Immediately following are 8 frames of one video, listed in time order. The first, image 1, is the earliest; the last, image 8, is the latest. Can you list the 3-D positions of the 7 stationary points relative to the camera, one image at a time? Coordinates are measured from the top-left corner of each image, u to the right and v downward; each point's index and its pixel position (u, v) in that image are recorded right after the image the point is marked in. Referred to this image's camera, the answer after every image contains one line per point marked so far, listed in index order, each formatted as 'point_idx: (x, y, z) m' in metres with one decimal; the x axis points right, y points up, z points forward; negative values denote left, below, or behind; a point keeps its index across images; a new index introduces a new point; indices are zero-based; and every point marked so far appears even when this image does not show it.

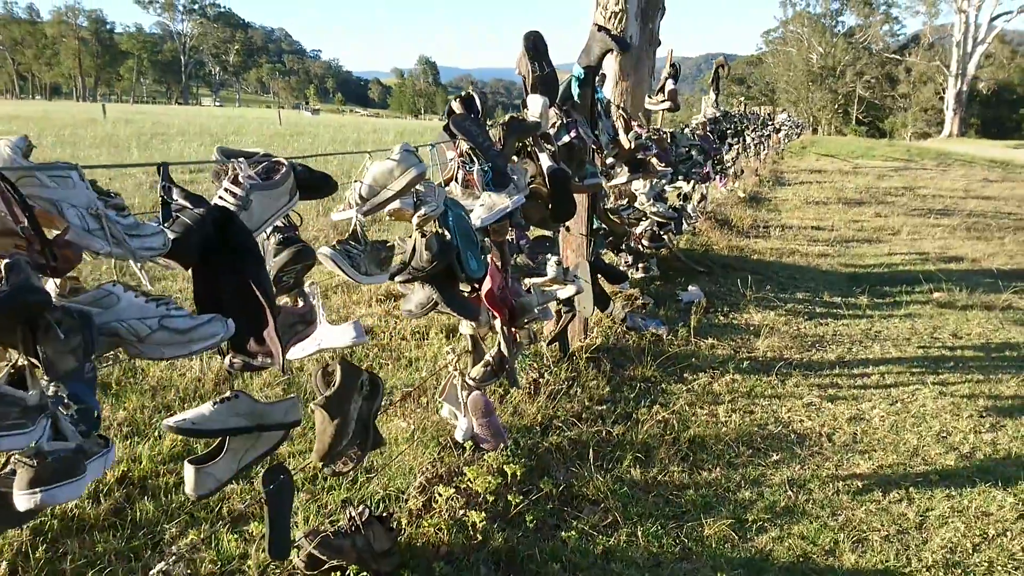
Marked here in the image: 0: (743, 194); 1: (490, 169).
0: (+2.7, +1.1, +9.5) m
1: (-0.1, +0.3, +2.1) m
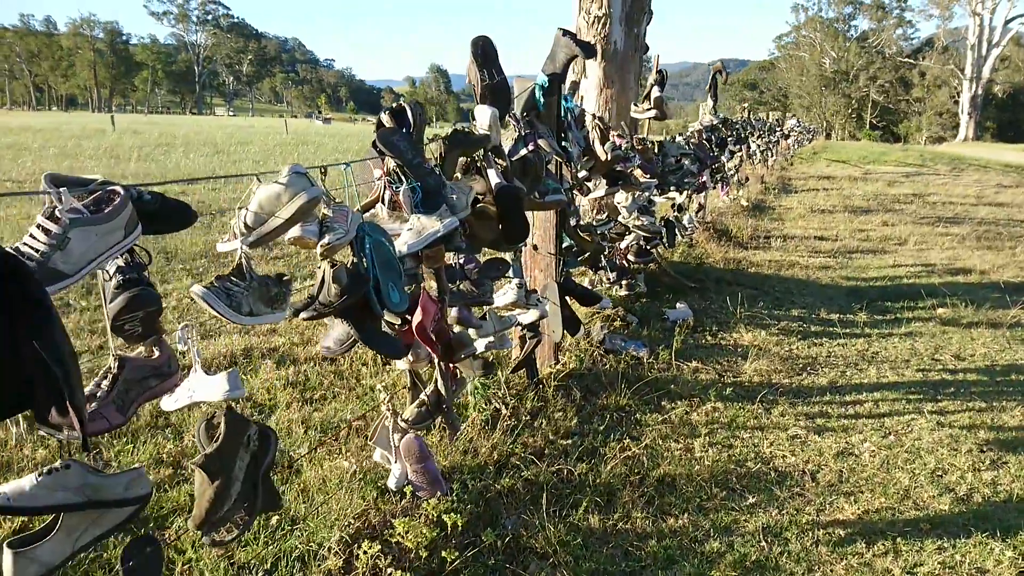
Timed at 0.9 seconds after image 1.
0: (+2.6, +1.0, +9.2) m
1: (-0.2, +0.2, +1.9) m
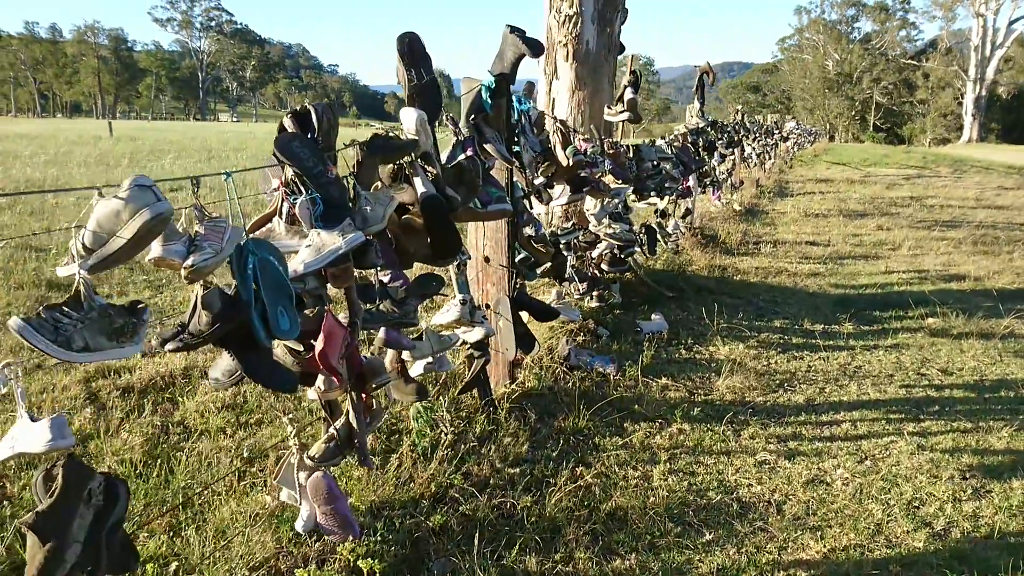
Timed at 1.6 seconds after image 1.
0: (+2.5, +0.9, +9.0) m
1: (-0.4, +0.2, +1.7) m
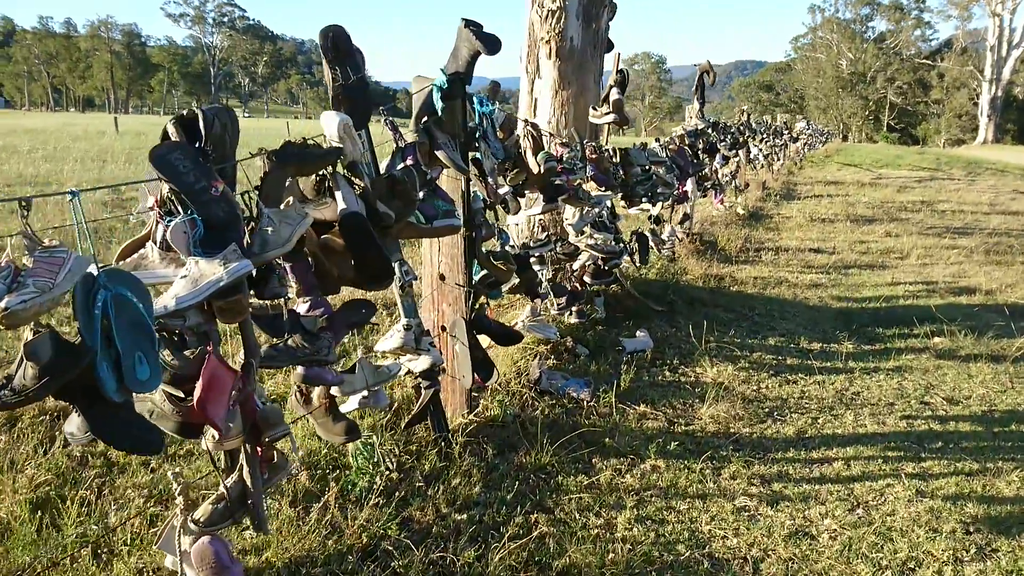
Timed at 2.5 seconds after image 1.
0: (+2.4, +0.8, +8.7) m
1: (-0.5, +0.1, +1.4) m
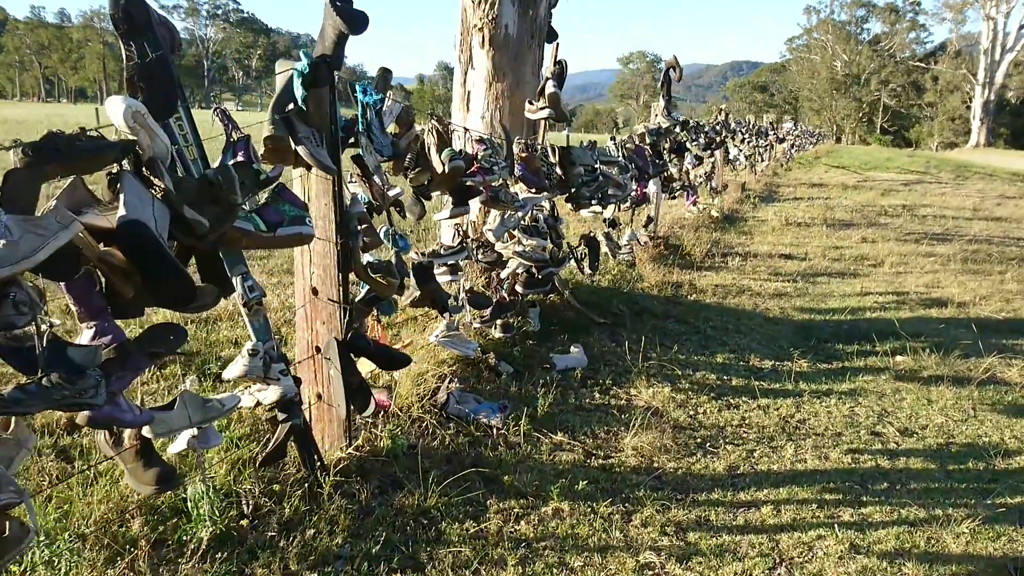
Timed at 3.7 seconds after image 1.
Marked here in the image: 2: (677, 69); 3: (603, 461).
0: (+2.1, +0.8, +8.4) m
1: (-0.8, +0.1, +1.1) m
2: (+1.2, +1.5, +5.8) m
3: (+0.3, -0.5, +2.6) m
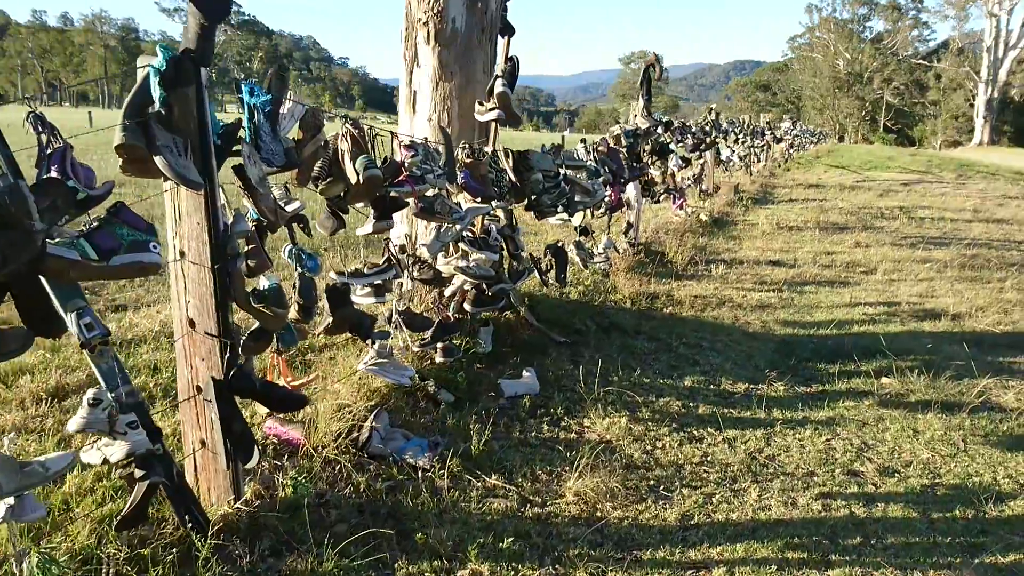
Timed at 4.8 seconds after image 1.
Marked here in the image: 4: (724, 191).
0: (+1.9, +0.7, +8.1) m
1: (-1.1, 0.0, +0.8) m
2: (+1.0, +1.5, +5.5) m
3: (+0.1, -0.6, +2.3) m
4: (+2.5, +1.2, +9.9) m
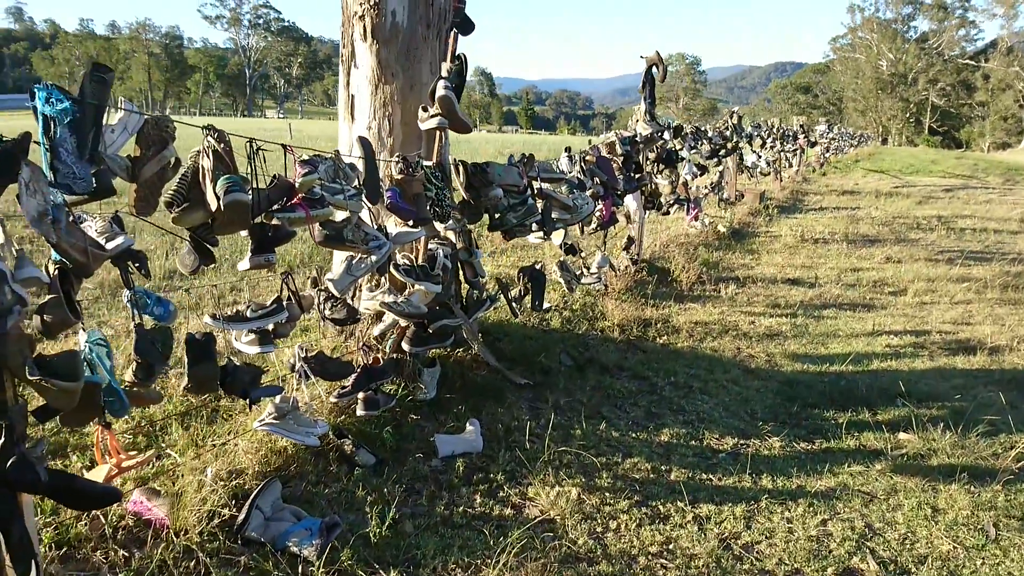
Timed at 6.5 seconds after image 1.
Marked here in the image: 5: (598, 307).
0: (+1.9, +0.5, +7.5) m
1: (-1.4, -0.1, +0.4) m
2: (+0.9, +1.3, +5.0) m
3: (-0.2, -0.7, +1.8) m
4: (+2.6, +1.0, +9.3) m
5: (+0.5, -0.1, +4.4) m
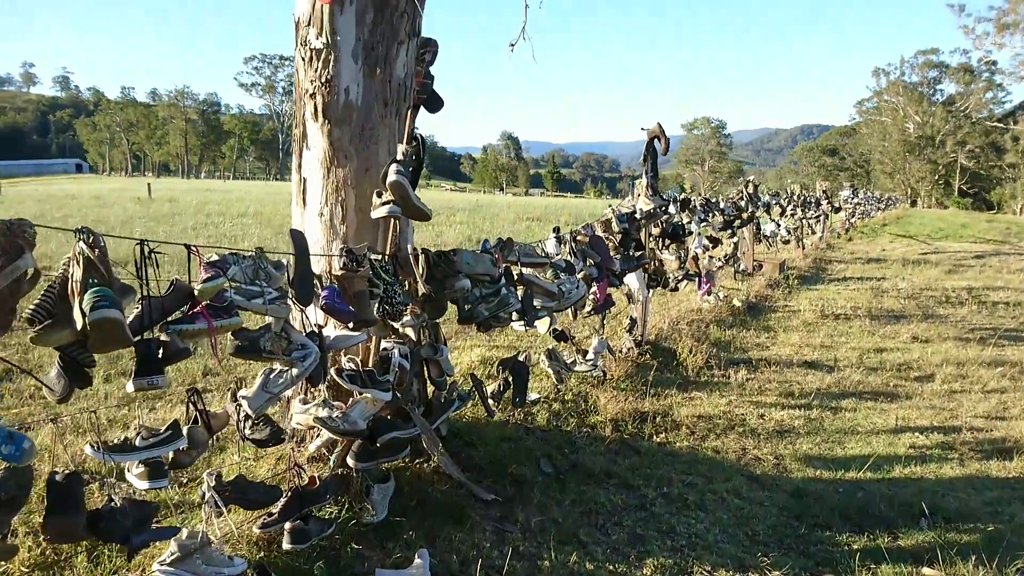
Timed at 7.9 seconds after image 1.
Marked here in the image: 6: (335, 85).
0: (+2.0, -0.1, +7.2) m
1: (-1.6, -0.3, +0.1) m
2: (+0.8, +0.9, +4.7) m
3: (-0.3, -1.0, +1.4) m
4: (+2.7, +0.2, +8.9) m
5: (+0.4, -0.6, +4.0) m
6: (-0.6, +0.6, +2.6) m
